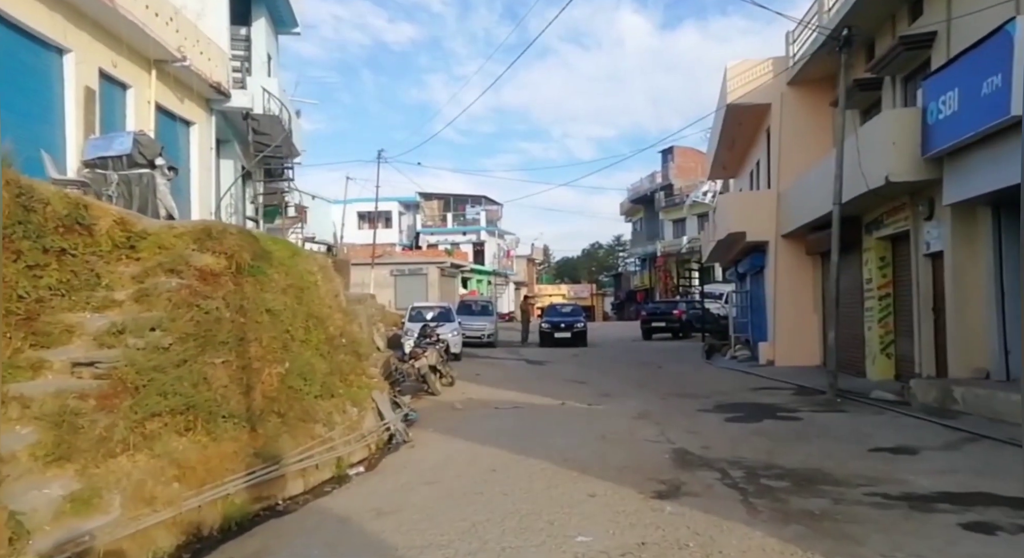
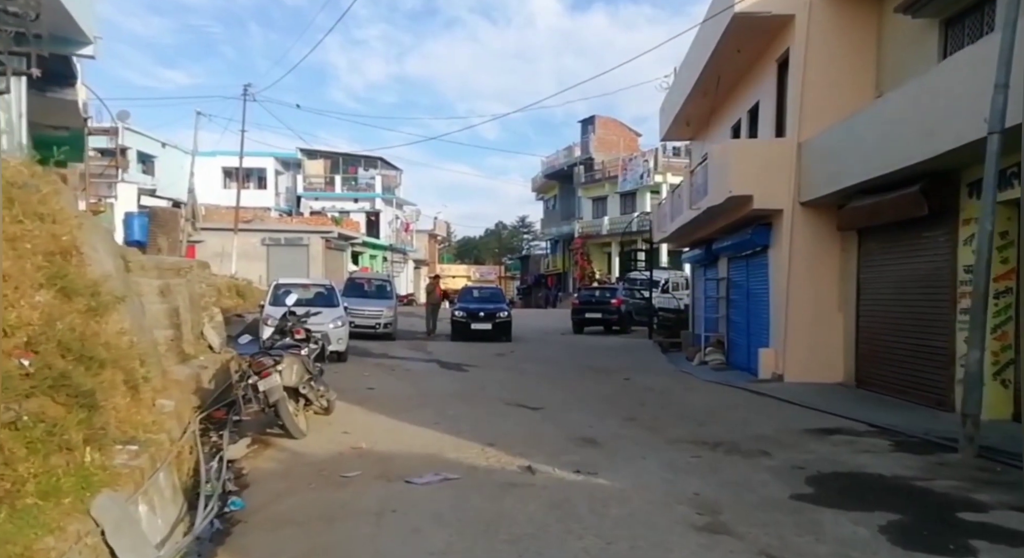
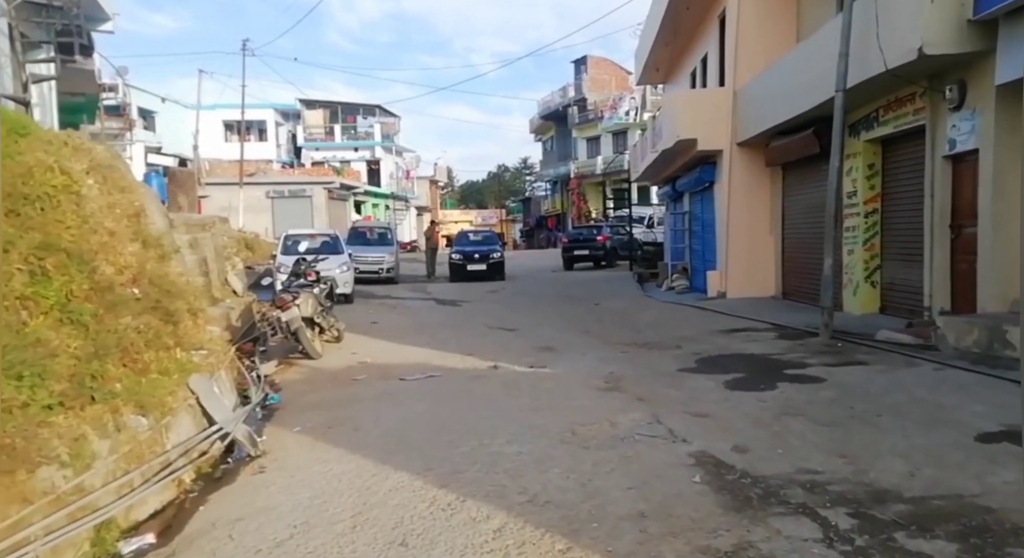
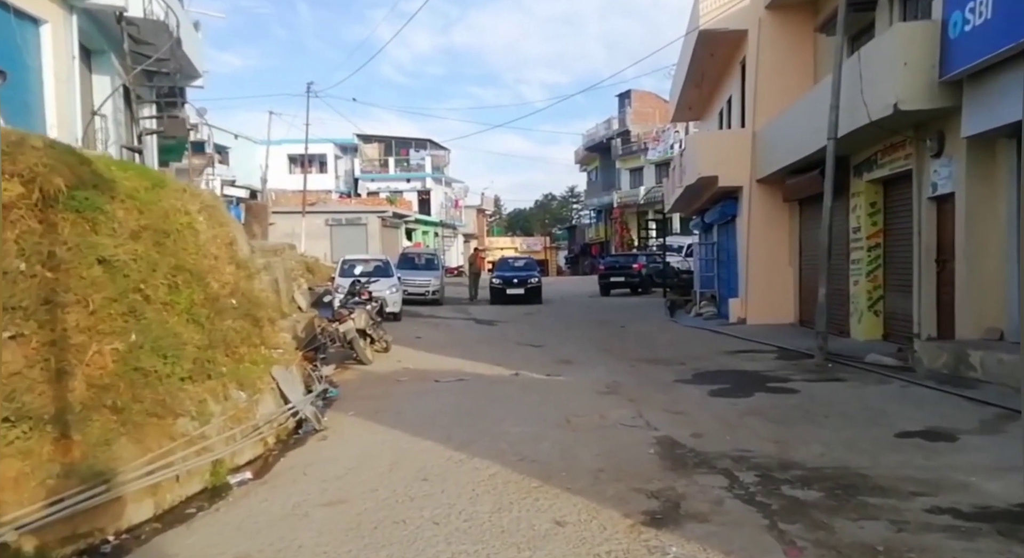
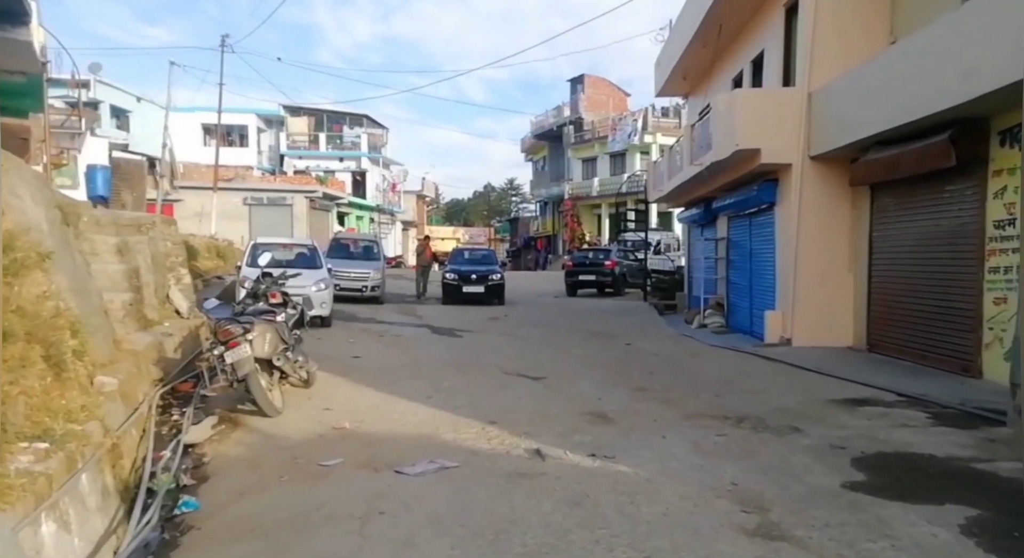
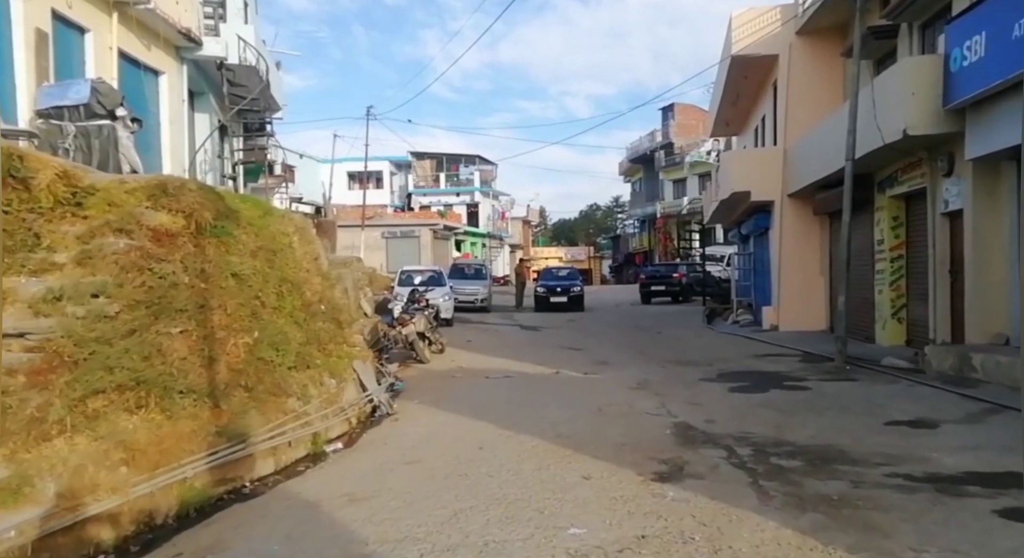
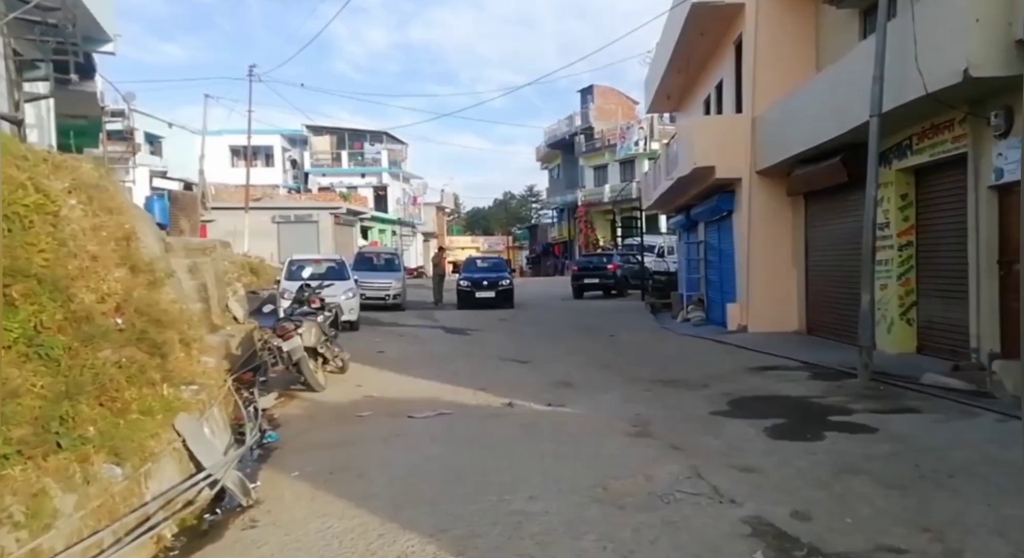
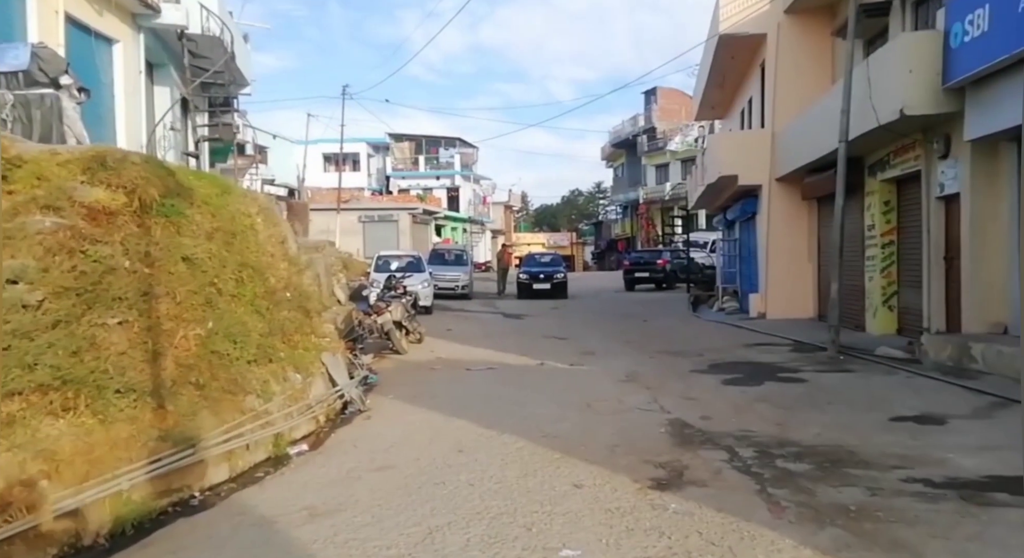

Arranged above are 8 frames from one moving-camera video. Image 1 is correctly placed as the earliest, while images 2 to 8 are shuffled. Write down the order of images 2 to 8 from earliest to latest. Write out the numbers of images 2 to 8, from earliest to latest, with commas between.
6, 8, 4, 3, 7, 2, 5
